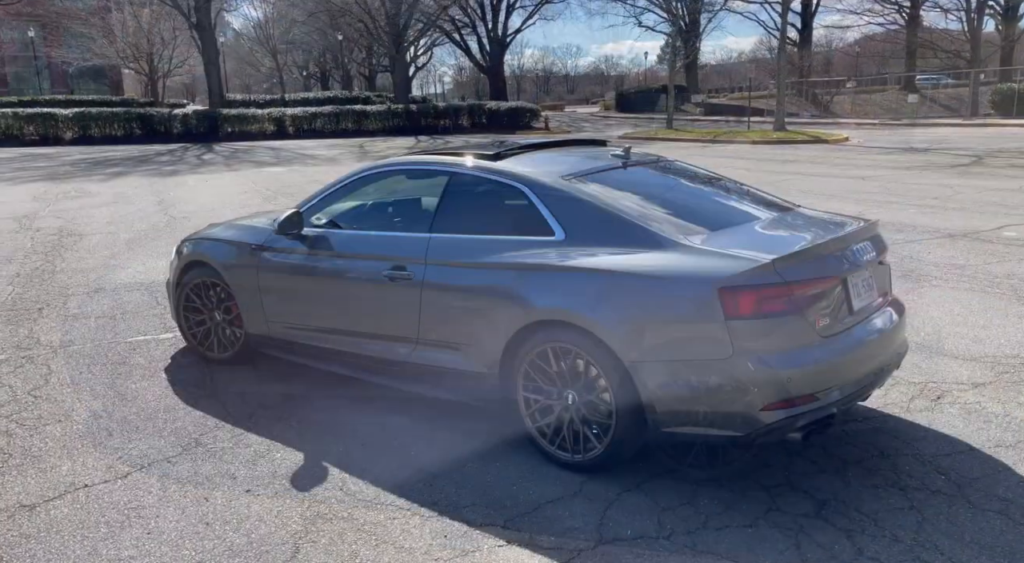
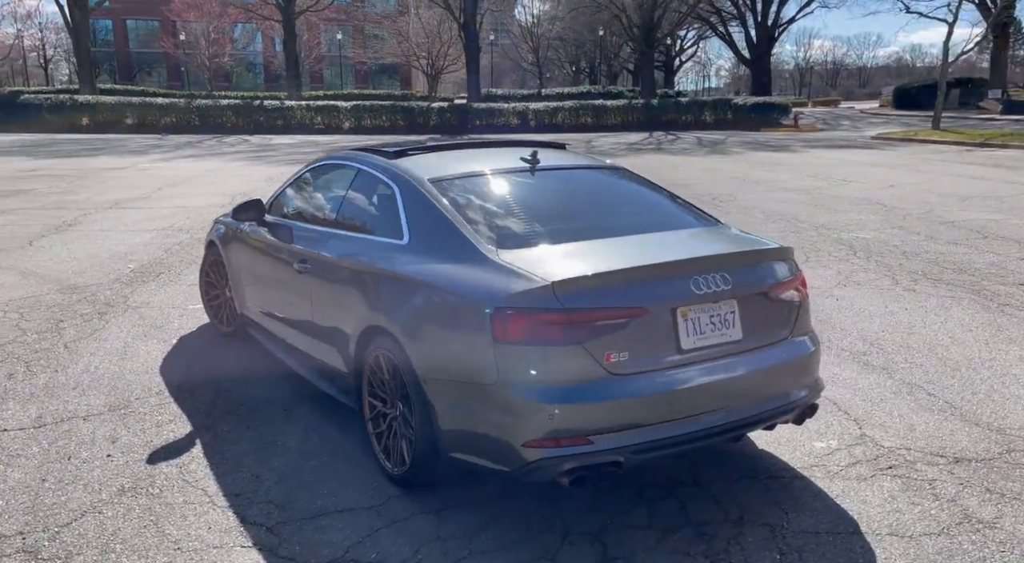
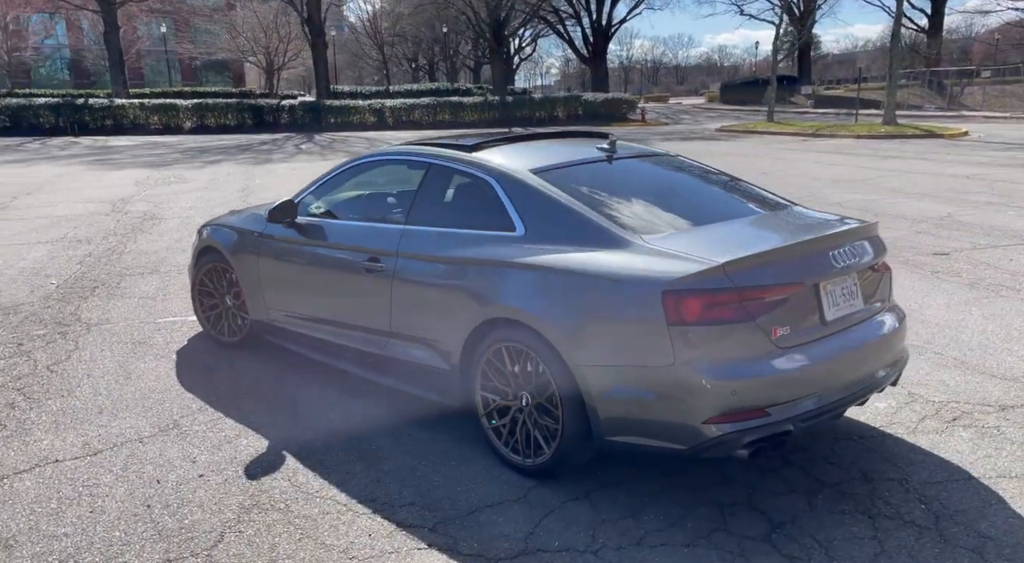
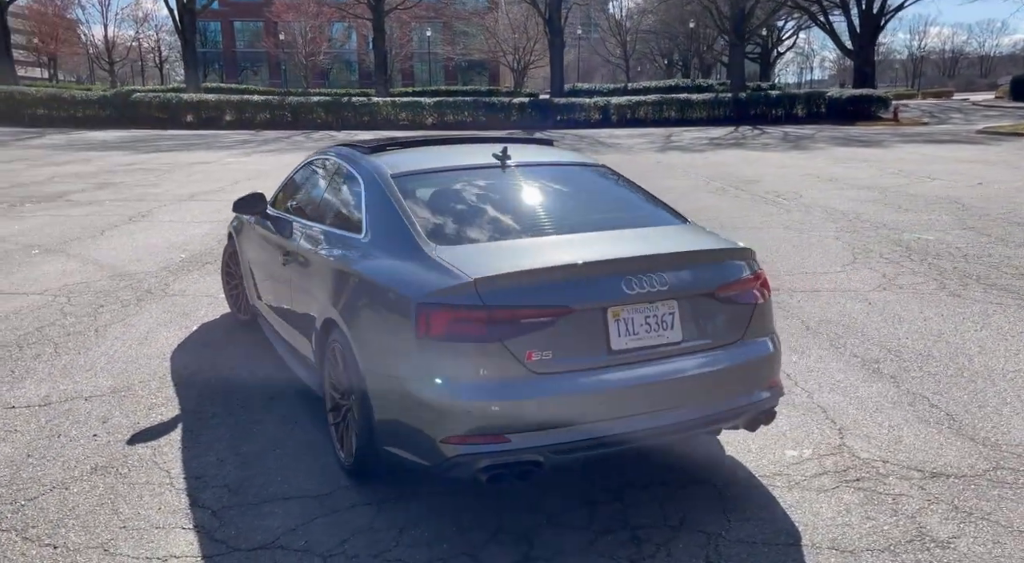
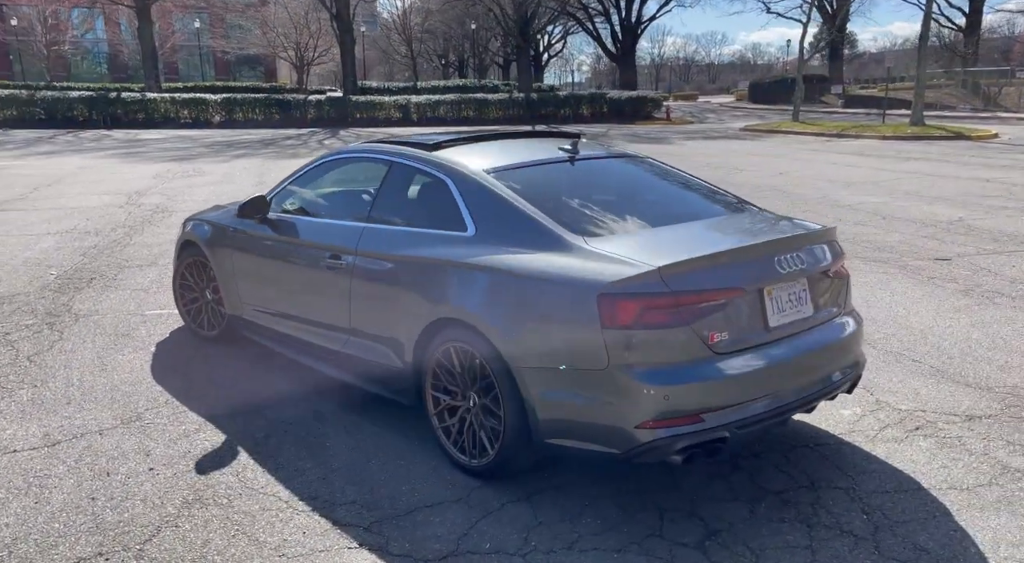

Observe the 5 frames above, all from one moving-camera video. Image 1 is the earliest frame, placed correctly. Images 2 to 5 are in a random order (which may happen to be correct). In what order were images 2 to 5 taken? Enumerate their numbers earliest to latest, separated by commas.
3, 5, 2, 4
